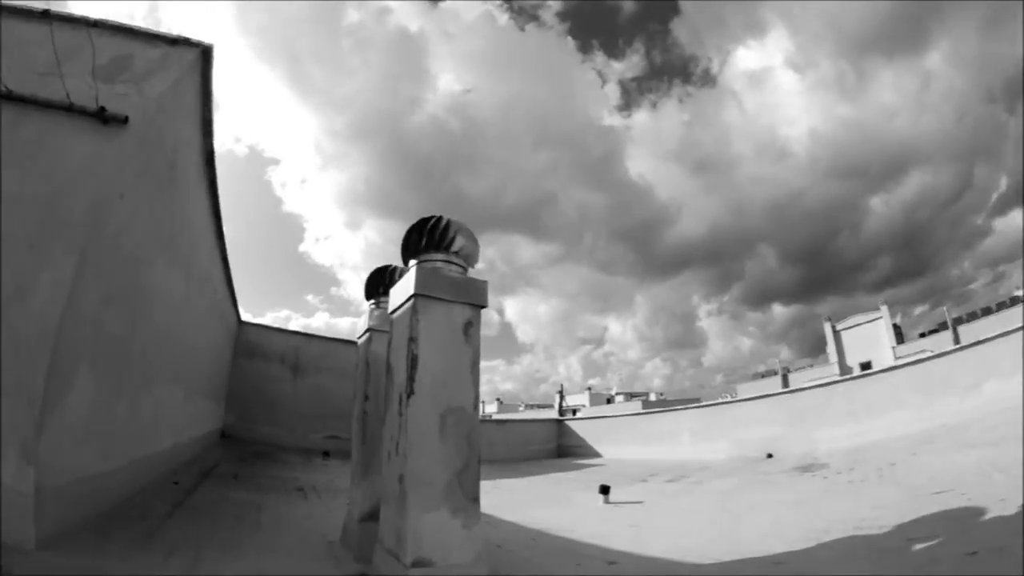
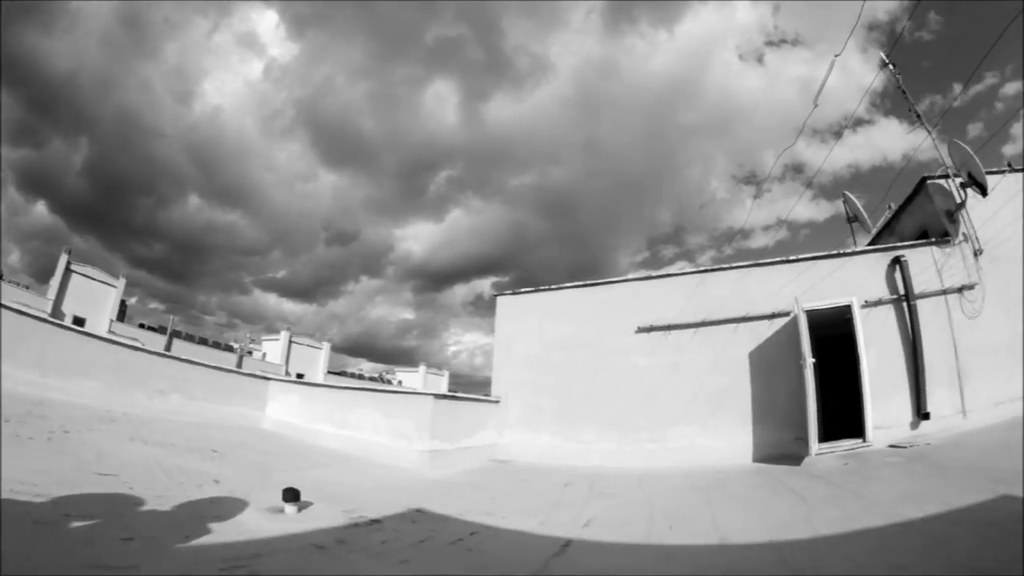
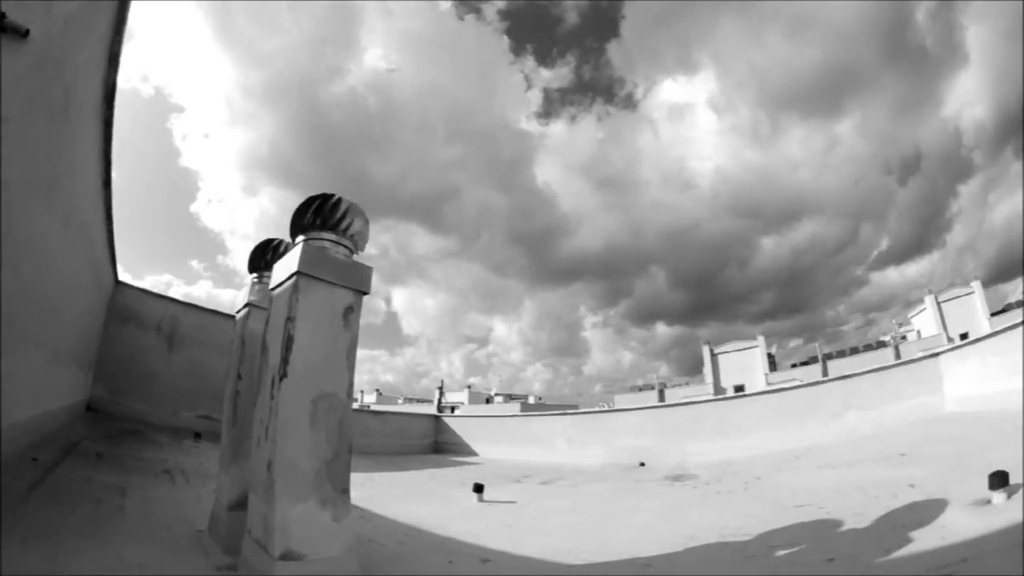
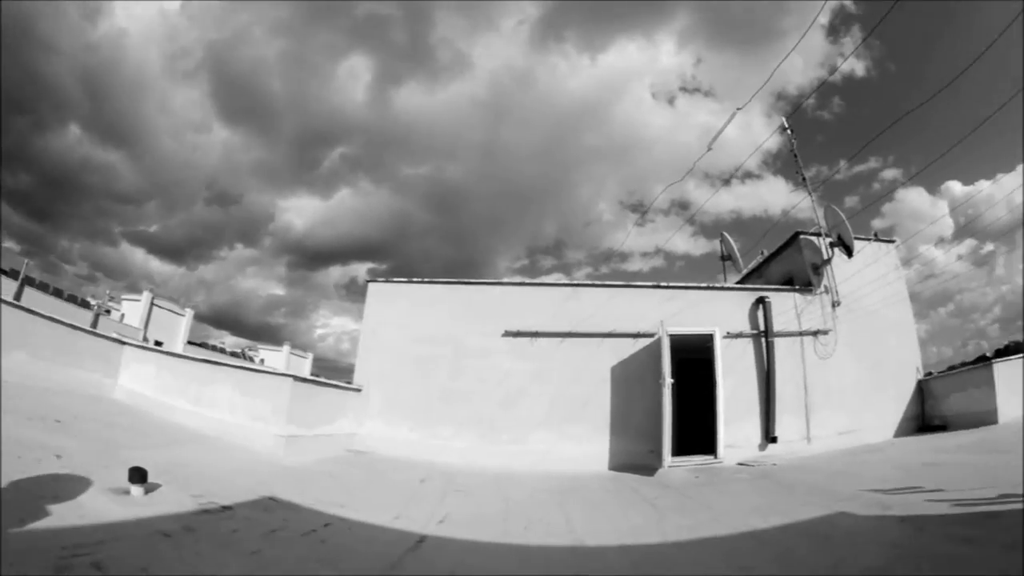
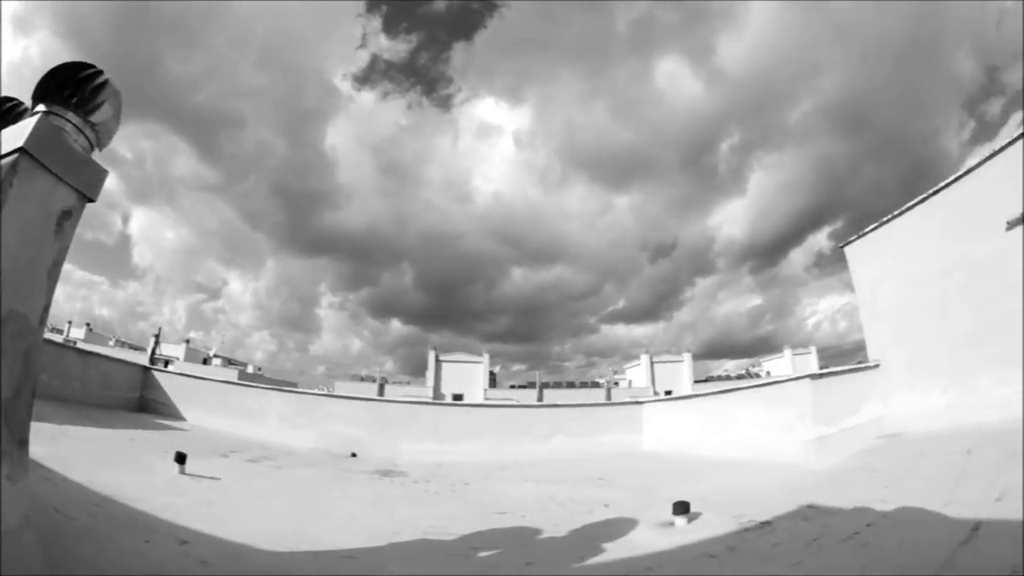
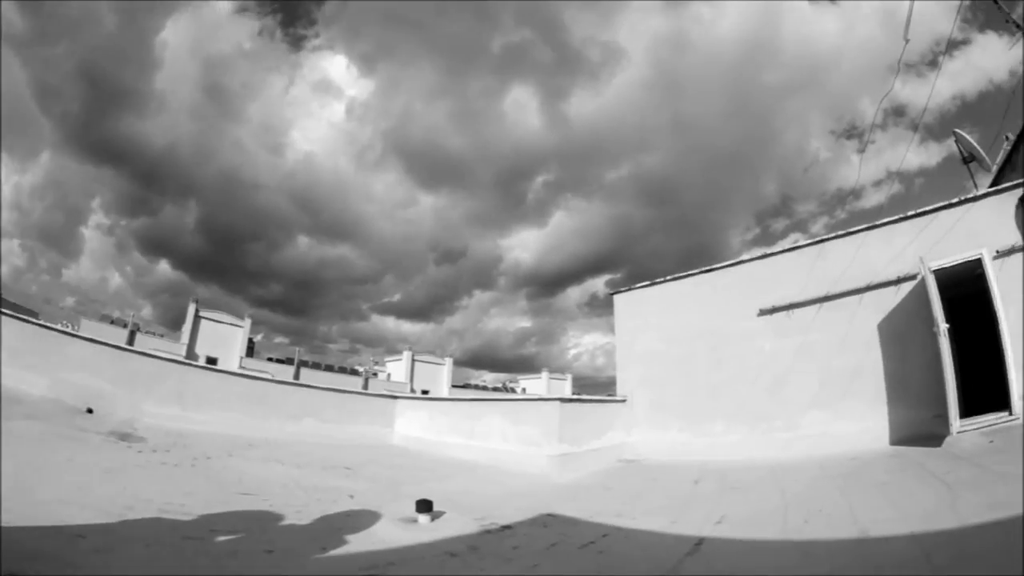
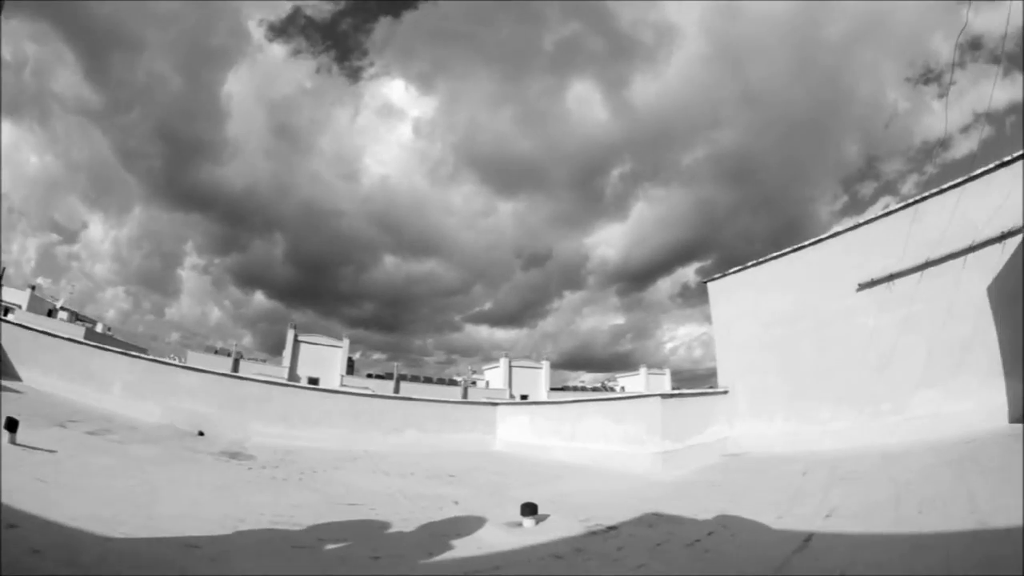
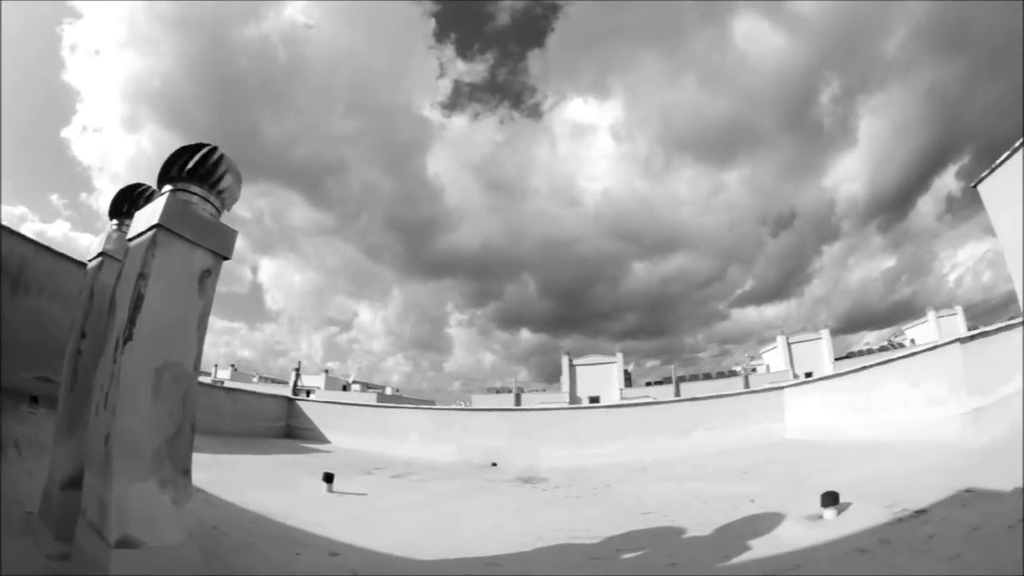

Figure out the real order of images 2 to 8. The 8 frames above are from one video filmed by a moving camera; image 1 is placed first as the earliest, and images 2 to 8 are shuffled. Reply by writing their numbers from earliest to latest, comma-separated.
3, 8, 5, 7, 6, 2, 4
